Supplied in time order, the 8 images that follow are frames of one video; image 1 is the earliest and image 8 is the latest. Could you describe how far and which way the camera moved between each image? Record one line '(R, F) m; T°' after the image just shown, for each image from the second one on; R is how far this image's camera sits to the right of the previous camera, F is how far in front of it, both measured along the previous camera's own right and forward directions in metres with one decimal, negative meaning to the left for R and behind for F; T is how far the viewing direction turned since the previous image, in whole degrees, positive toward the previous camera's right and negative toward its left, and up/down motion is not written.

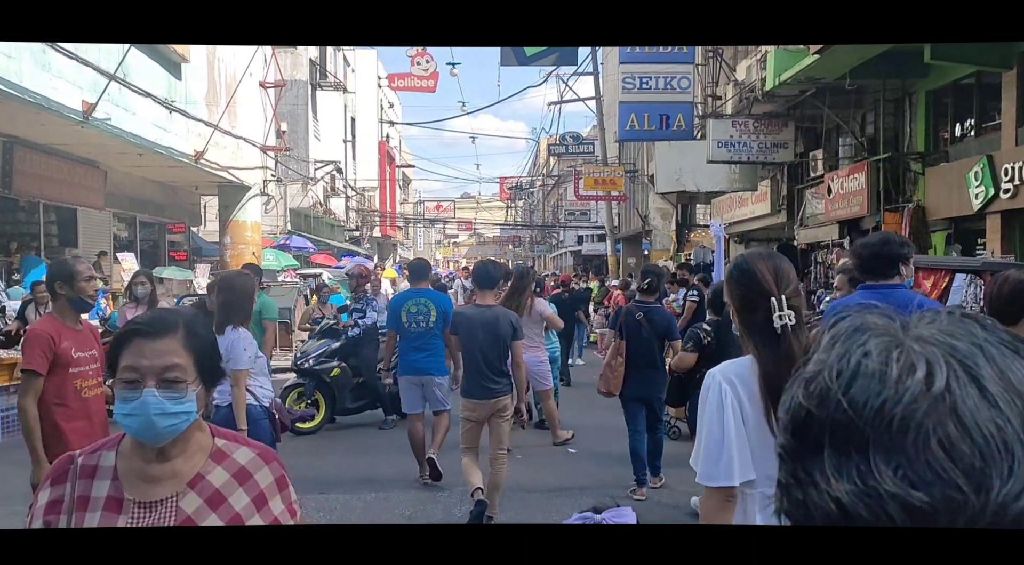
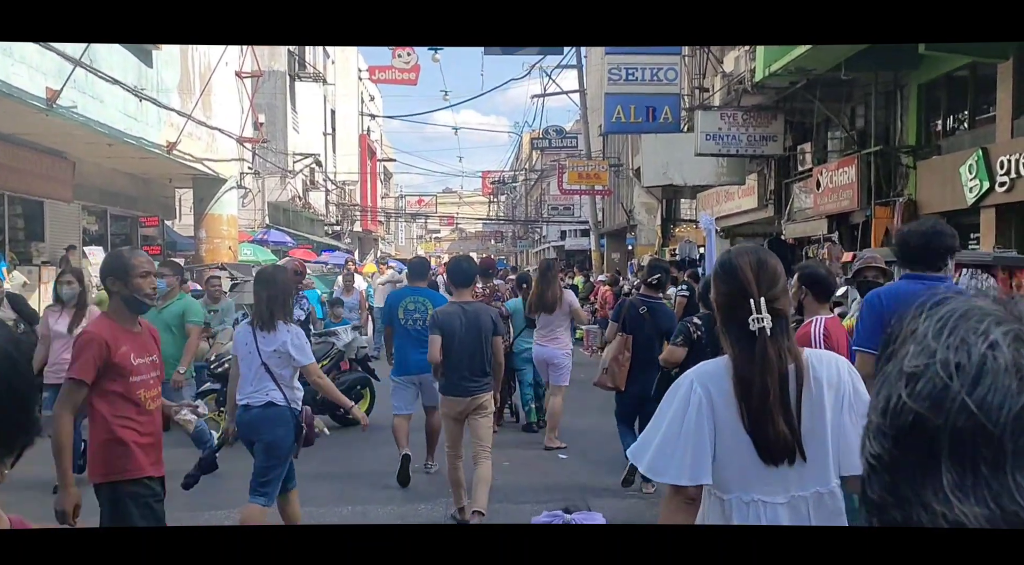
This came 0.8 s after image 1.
(0.0, +0.4) m; +1°
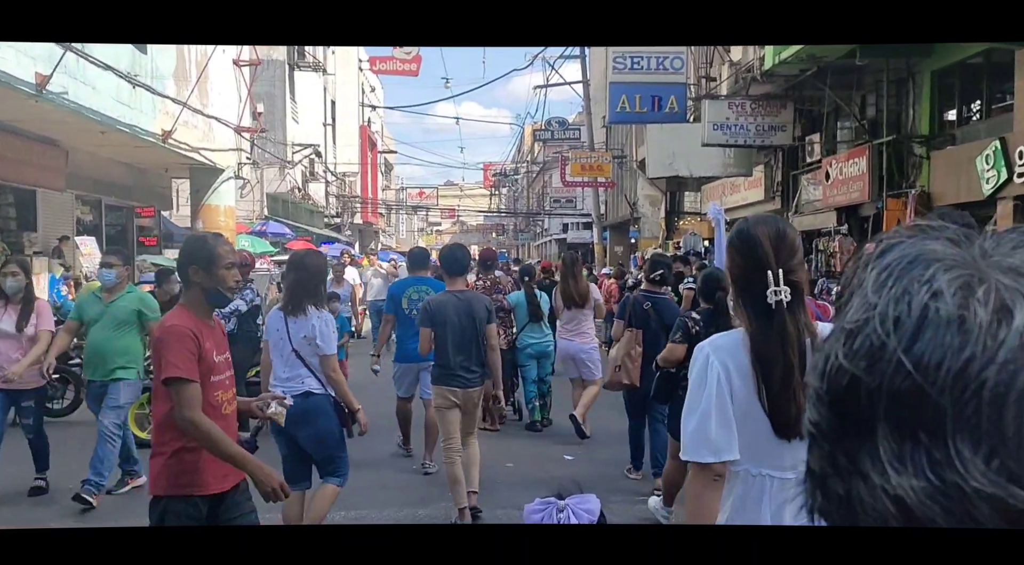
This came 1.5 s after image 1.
(0.0, +0.3) m; 0°
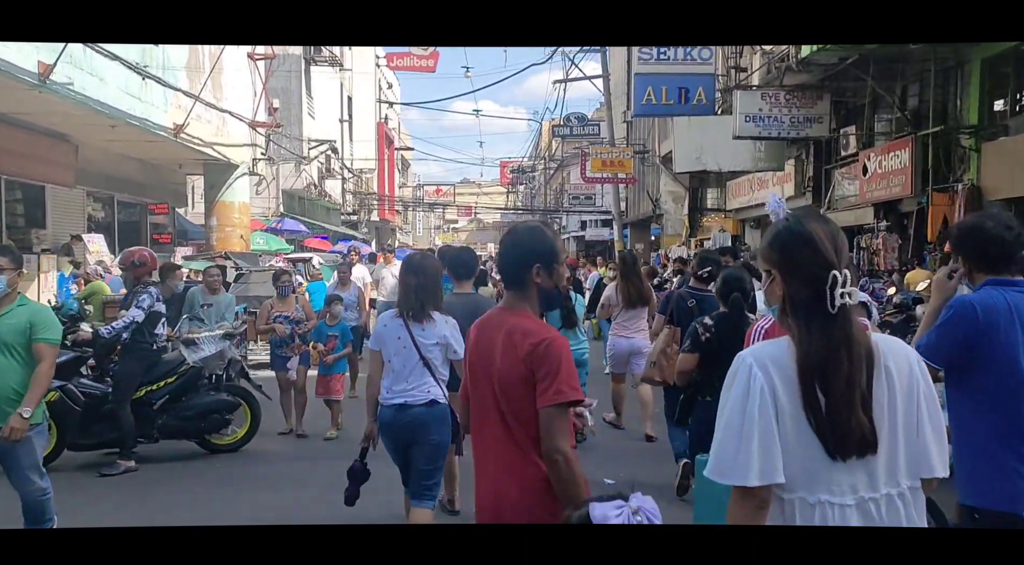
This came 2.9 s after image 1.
(-0.1, +0.5) m; -1°
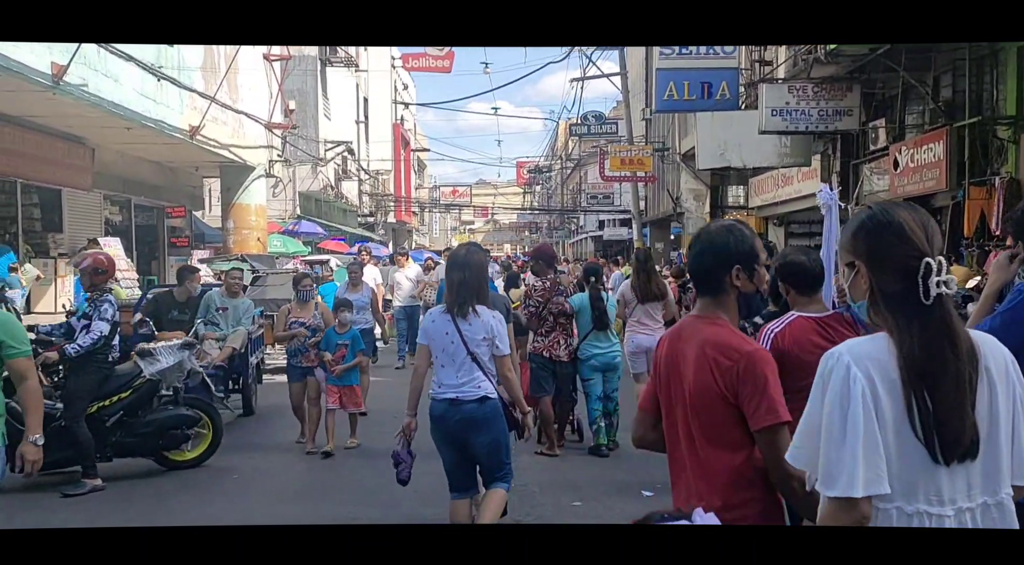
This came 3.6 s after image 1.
(-0.1, +0.3) m; -1°
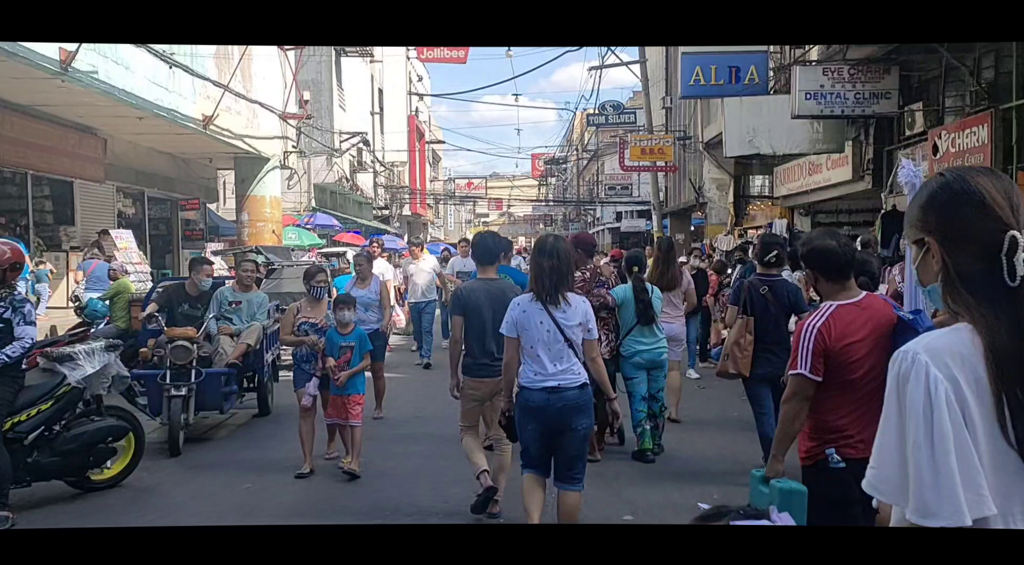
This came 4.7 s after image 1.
(-0.1, +0.4) m; -1°
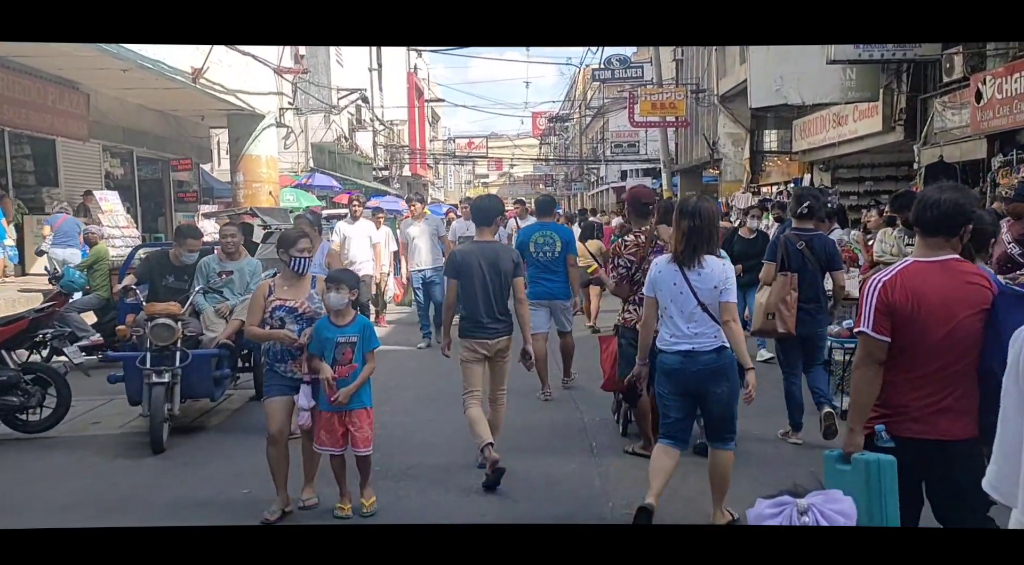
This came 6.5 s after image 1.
(-0.2, +0.8) m; 0°
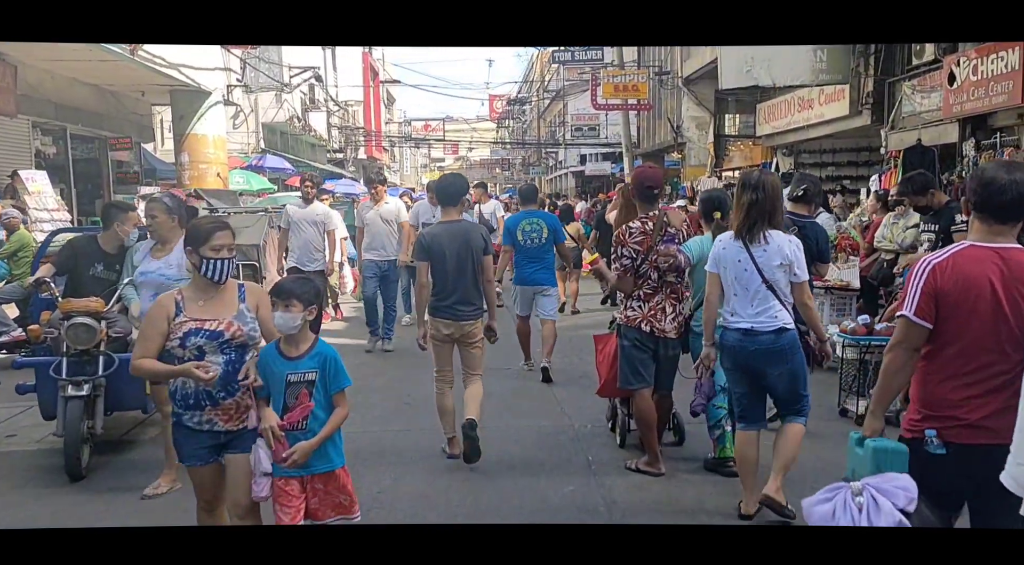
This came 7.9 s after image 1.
(-0.1, +0.6) m; +3°
